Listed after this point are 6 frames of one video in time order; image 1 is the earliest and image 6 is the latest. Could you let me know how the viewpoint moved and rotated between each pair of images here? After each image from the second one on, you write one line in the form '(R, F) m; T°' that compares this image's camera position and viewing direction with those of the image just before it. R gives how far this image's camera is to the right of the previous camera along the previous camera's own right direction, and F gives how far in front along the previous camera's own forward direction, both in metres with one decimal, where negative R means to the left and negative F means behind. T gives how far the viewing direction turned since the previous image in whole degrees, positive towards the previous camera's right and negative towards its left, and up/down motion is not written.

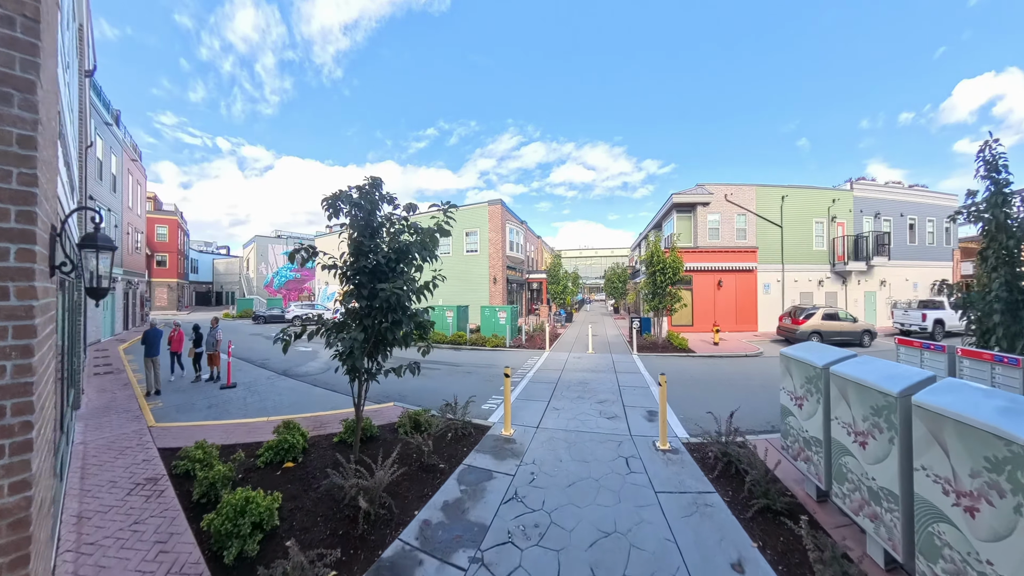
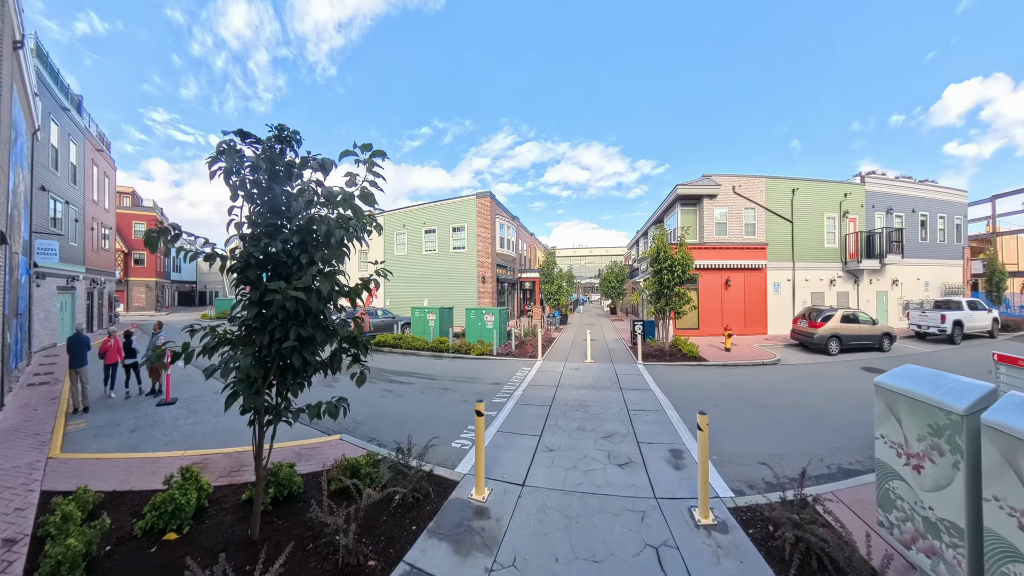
(+0.1, +1.5) m; +1°
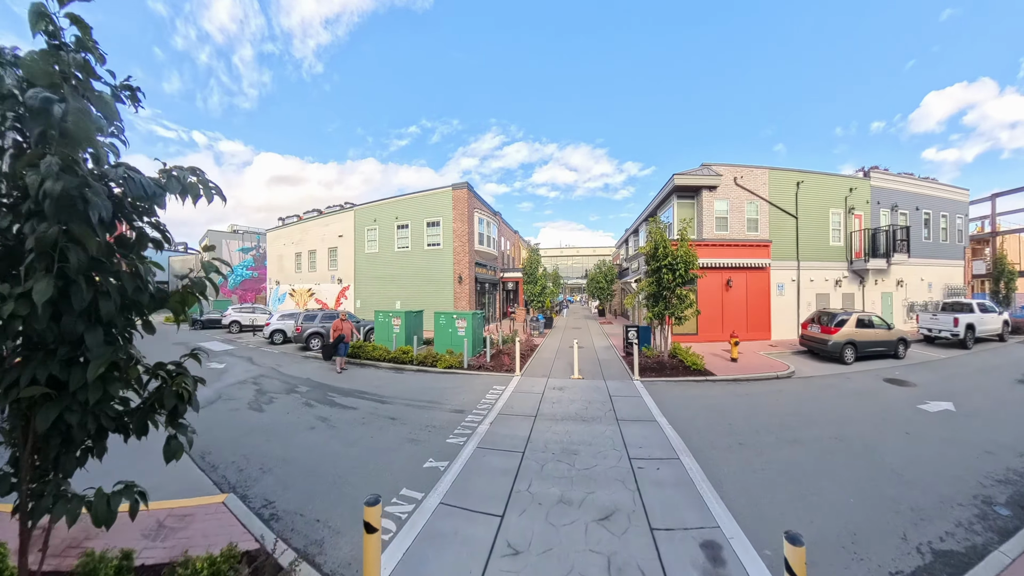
(+0.2, +1.6) m; +1°
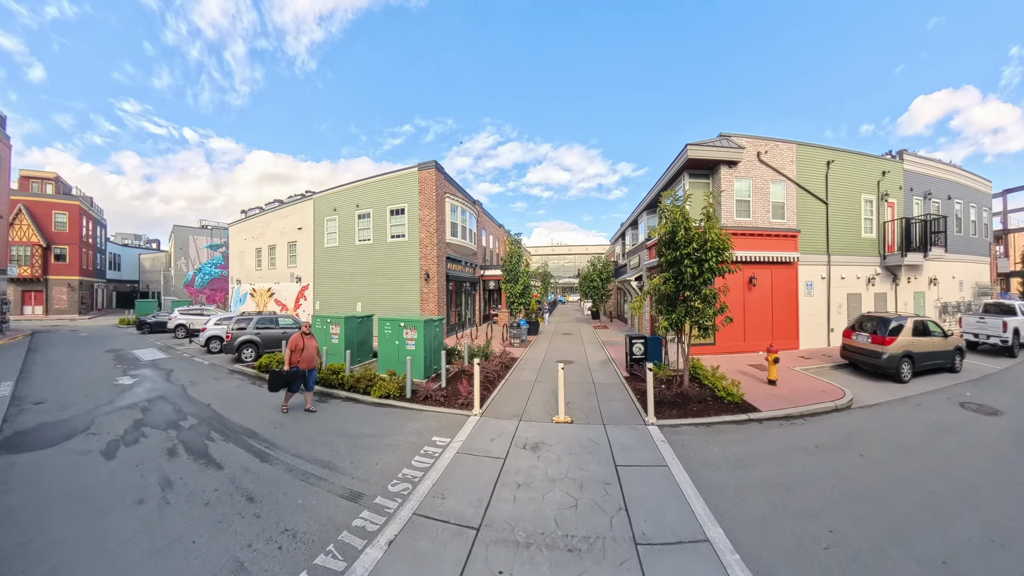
(+0.4, +2.6) m; +1°
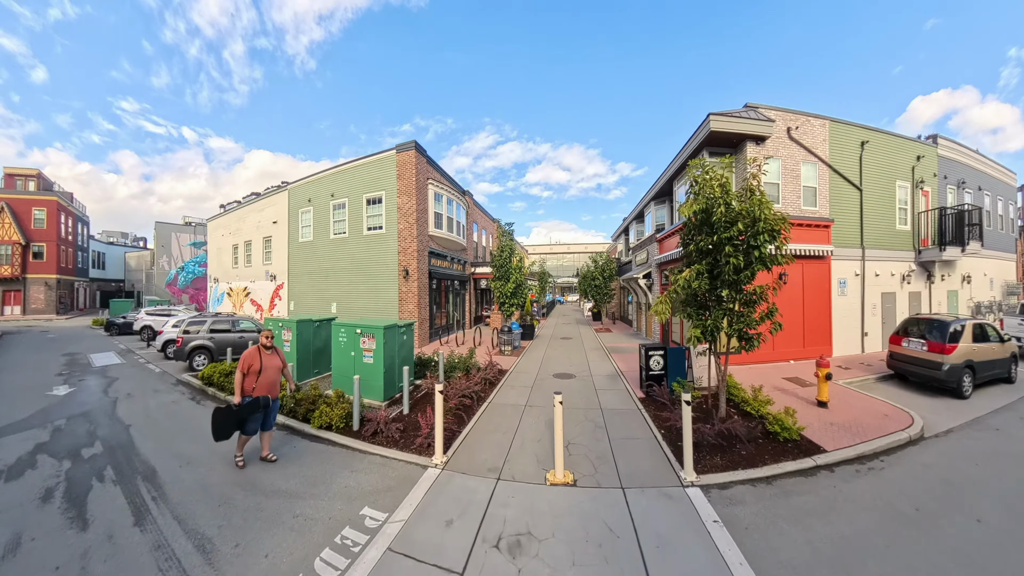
(+0.2, +1.6) m; 0°
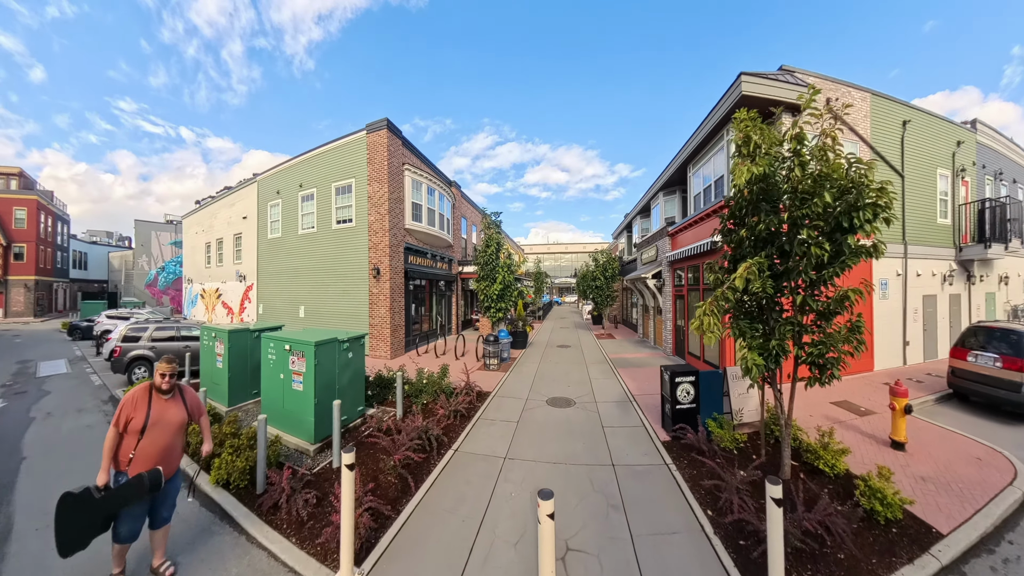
(+0.2, +1.5) m; 0°
